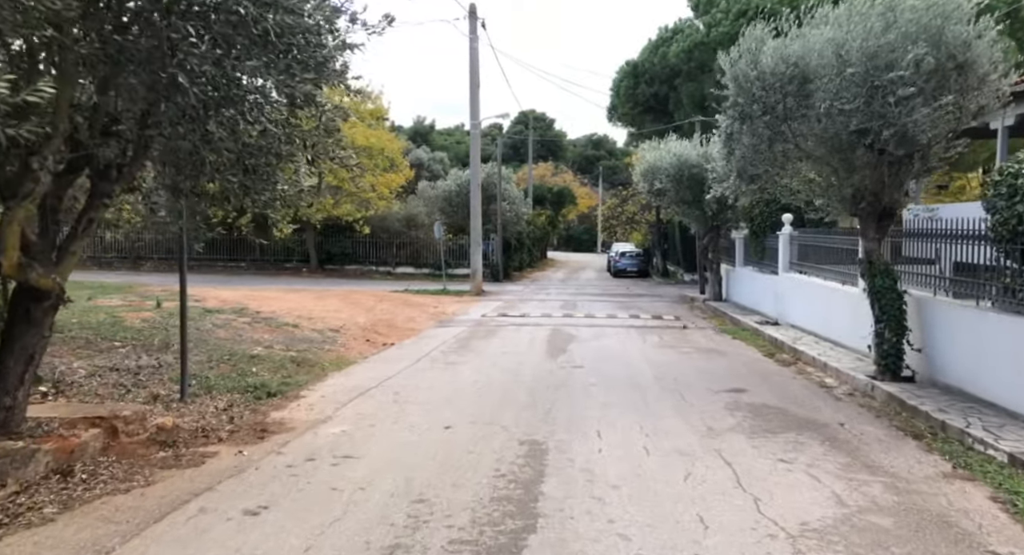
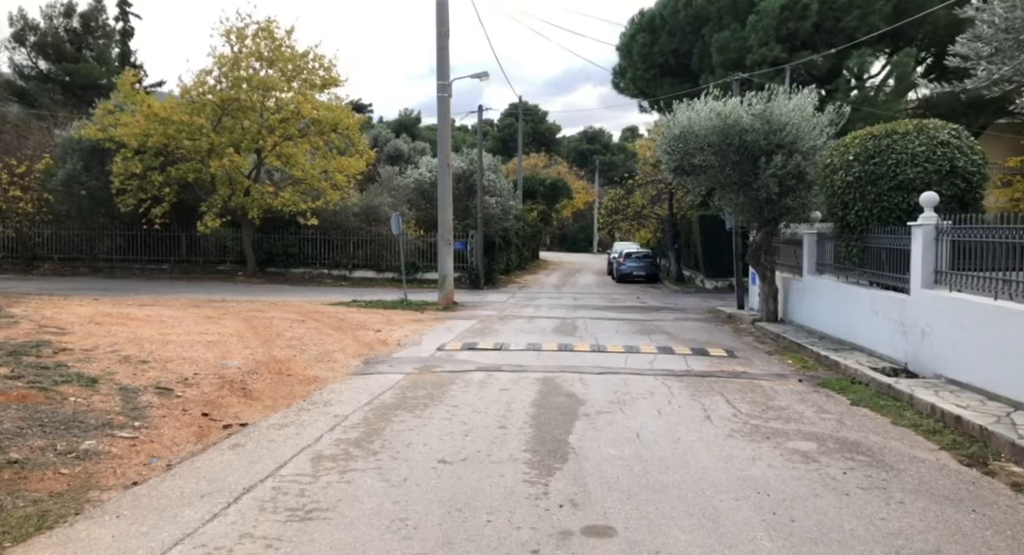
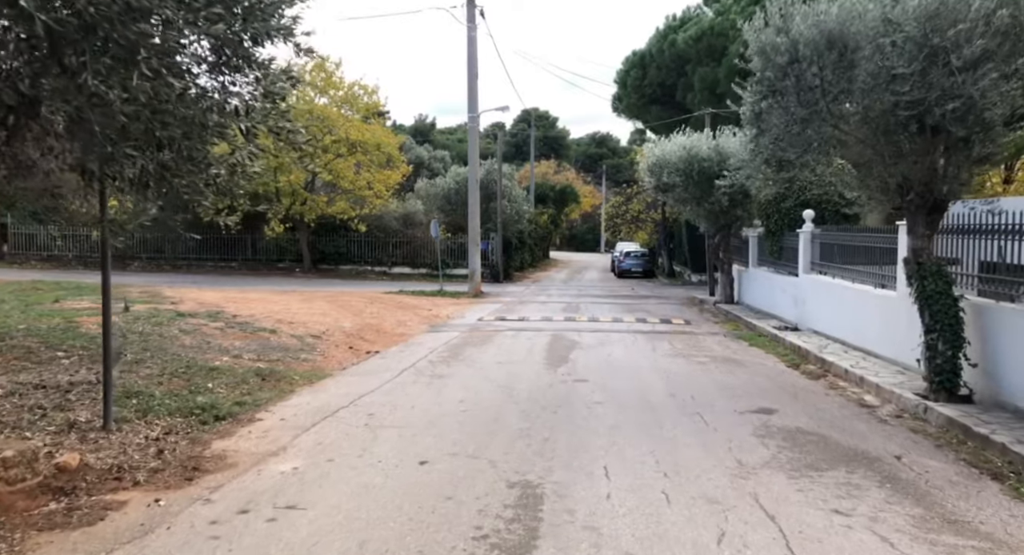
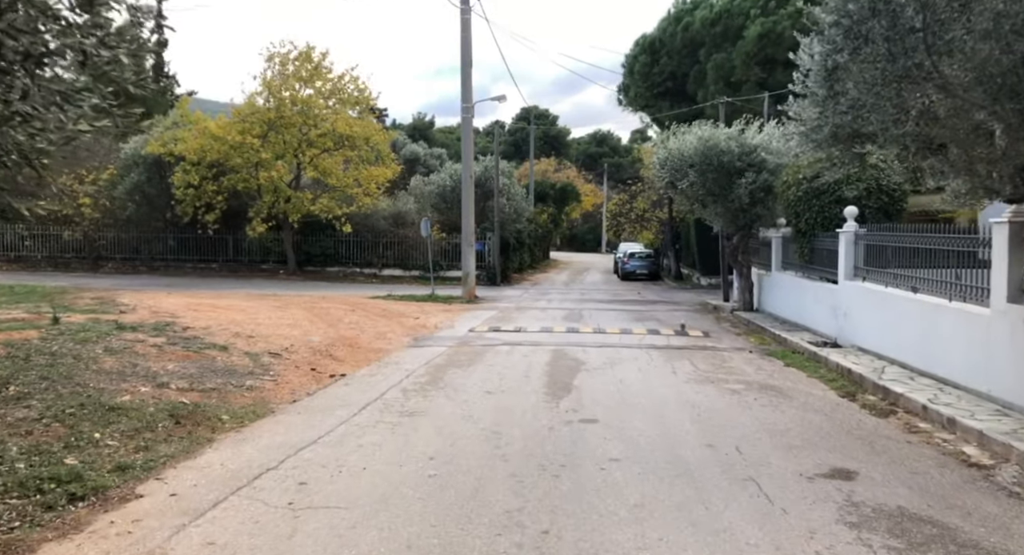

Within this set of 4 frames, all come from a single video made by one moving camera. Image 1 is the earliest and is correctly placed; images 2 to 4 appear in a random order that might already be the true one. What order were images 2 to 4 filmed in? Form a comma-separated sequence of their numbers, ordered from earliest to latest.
3, 4, 2
